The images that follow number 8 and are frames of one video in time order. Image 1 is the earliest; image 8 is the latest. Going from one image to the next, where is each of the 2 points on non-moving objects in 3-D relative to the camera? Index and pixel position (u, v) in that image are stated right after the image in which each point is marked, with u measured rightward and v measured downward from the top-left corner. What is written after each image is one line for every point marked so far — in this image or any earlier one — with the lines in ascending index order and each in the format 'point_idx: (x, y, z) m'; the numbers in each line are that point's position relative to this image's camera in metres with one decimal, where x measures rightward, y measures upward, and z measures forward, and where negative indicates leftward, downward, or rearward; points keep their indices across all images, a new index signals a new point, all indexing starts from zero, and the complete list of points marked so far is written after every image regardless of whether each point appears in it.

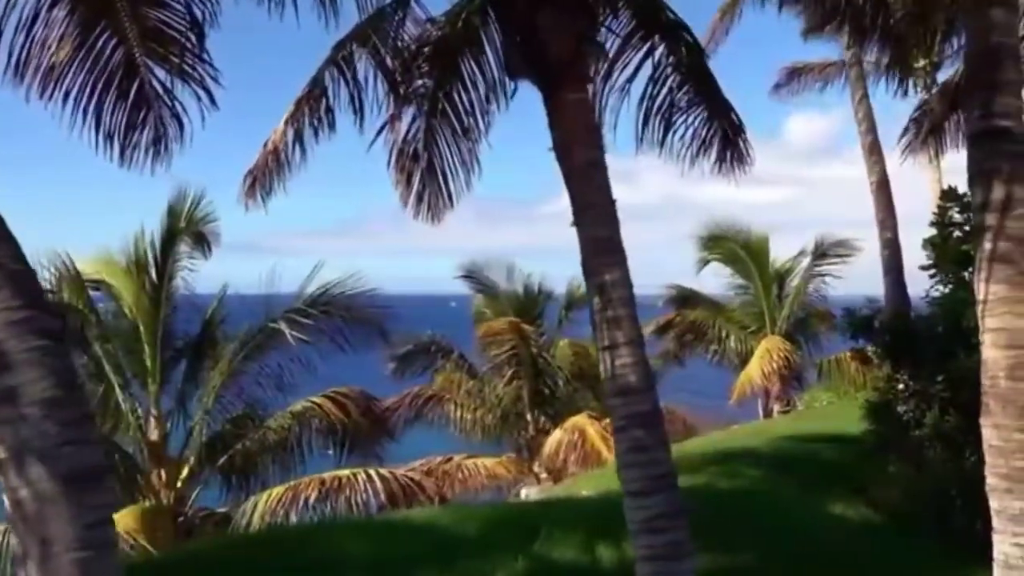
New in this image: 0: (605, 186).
0: (+0.4, +0.5, +6.0) m
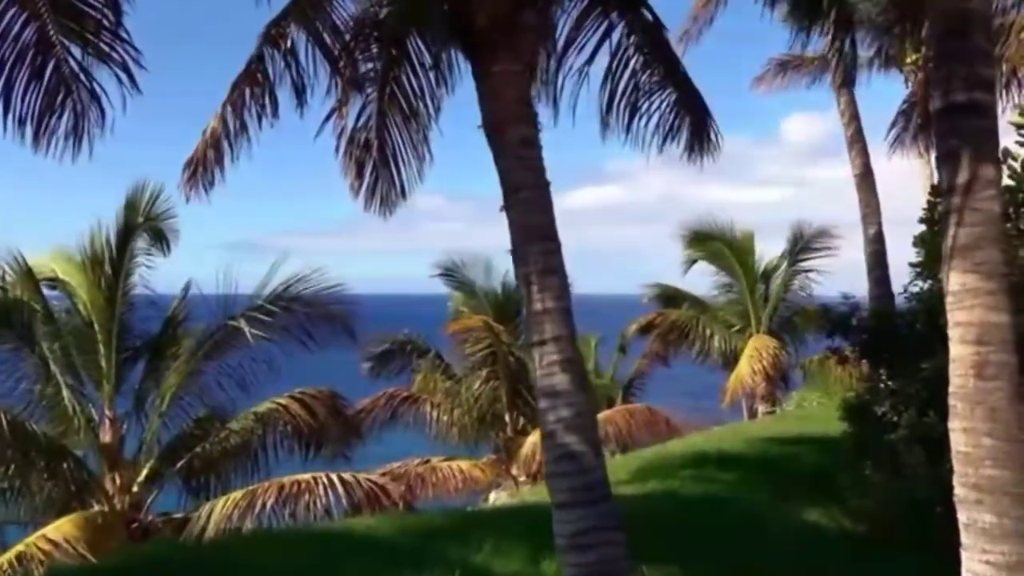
0: (+0.1, +0.5, +5.4) m
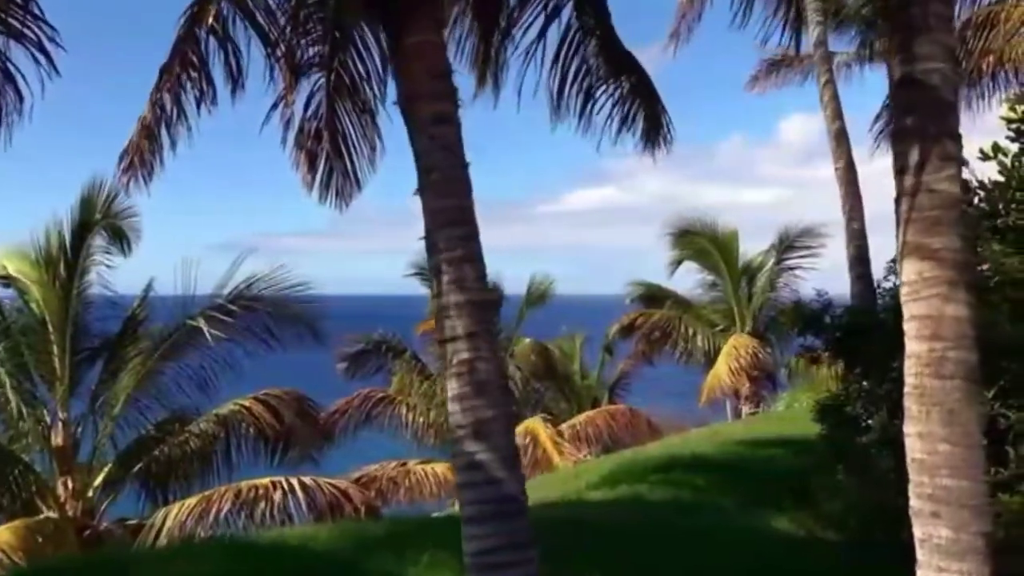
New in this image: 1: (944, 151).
0: (-0.2, +0.6, +5.0) m
1: (+1.6, +0.5, +4.6) m
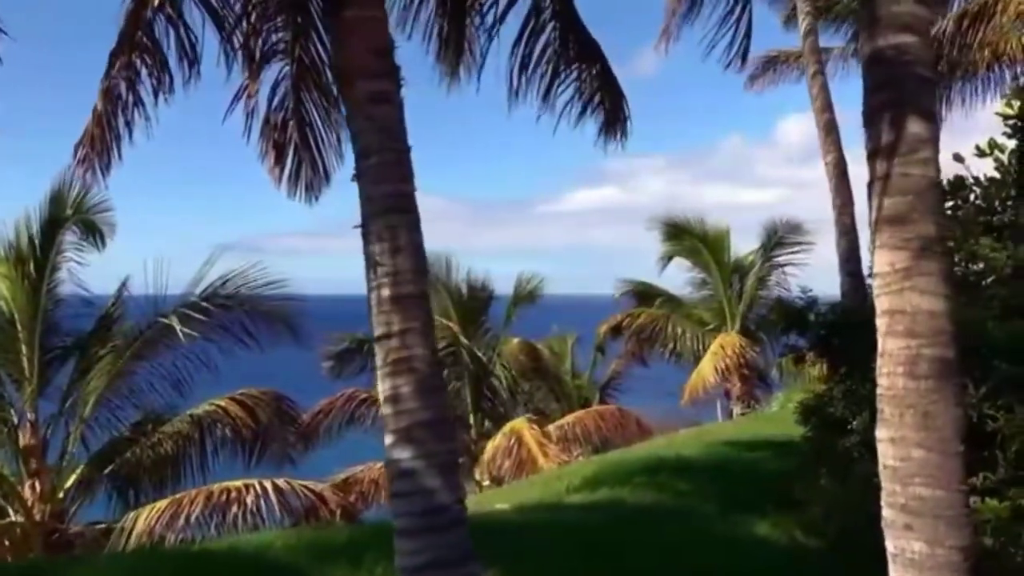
0: (-0.4, +0.6, +4.6) m
1: (+1.4, +0.5, +4.2) m
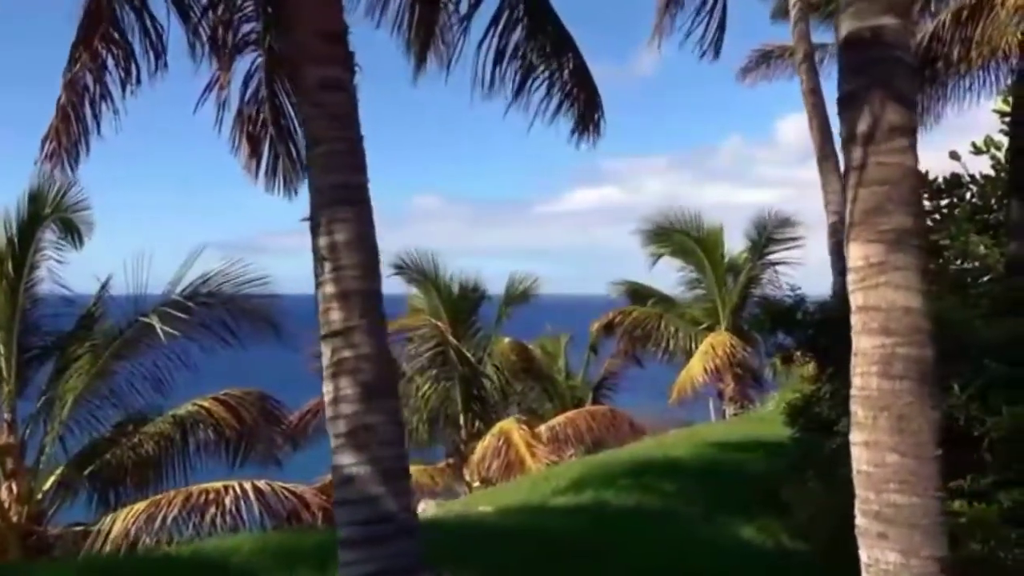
0: (-0.6, +0.6, +4.4) m
1: (+1.2, +0.5, +4.0) m
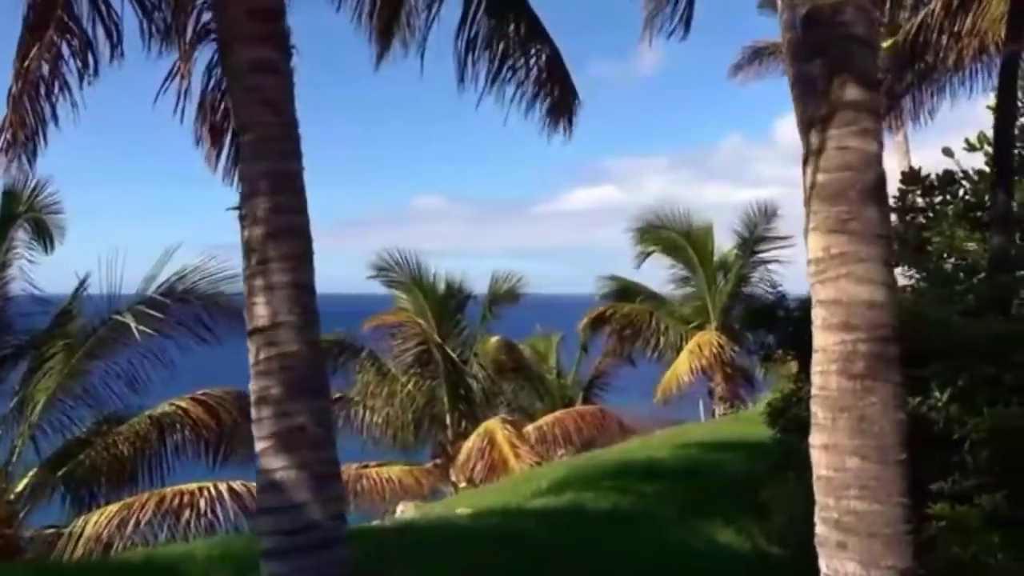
0: (-0.8, +0.6, +4.1) m
1: (+1.0, +0.6, +3.7) m
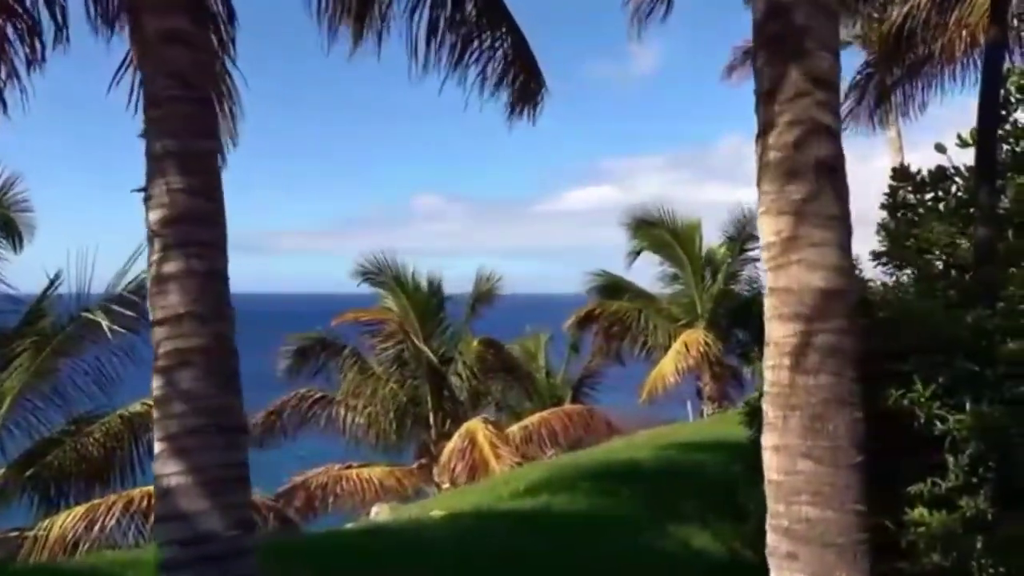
0: (-1.0, +0.7, +3.8) m
1: (+0.8, +0.6, +3.4) m
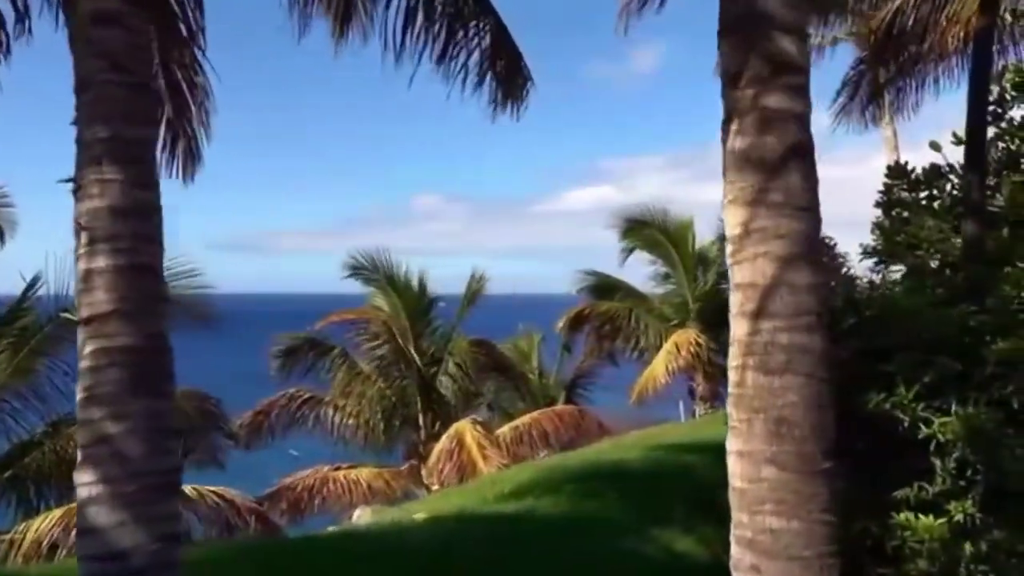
0: (-1.1, +0.7, +3.6) m
1: (+0.7, +0.6, +3.2) m
